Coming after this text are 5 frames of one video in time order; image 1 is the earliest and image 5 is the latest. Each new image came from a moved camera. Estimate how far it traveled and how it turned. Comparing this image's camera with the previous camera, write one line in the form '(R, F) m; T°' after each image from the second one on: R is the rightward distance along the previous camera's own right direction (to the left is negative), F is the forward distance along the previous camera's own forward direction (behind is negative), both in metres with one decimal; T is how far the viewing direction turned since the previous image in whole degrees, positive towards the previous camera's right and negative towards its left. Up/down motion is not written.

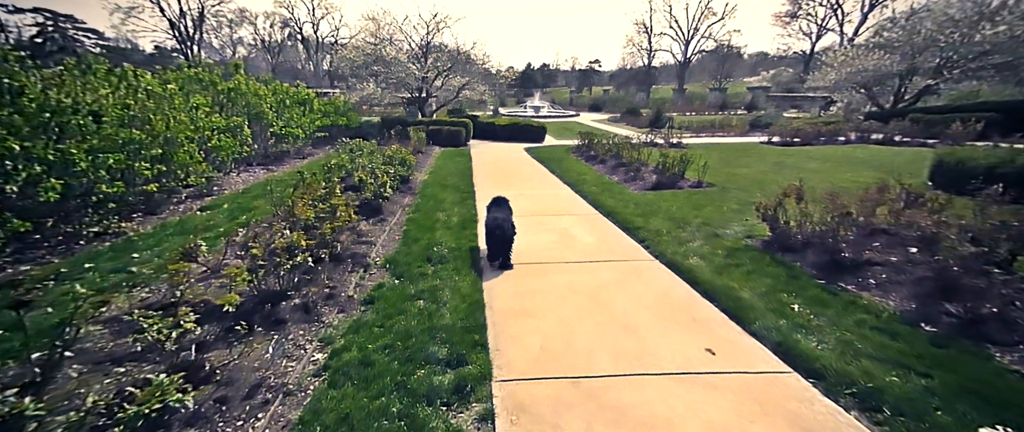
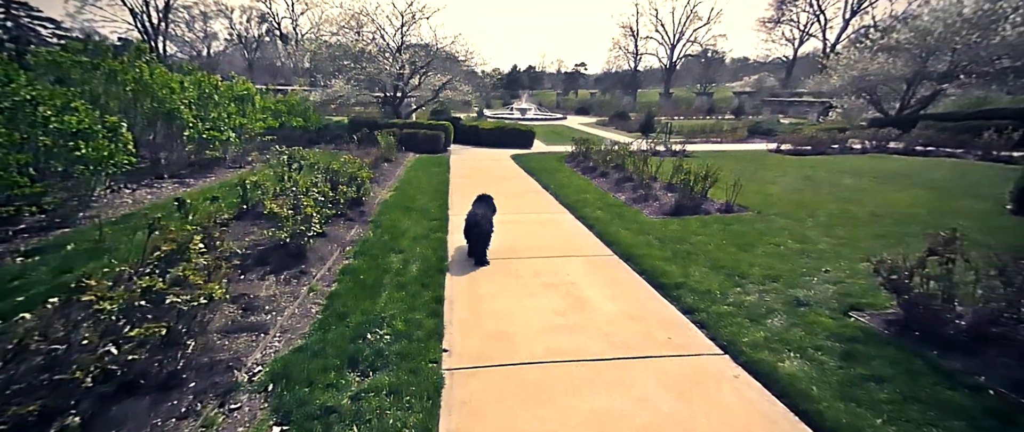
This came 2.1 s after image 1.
(0.0, +2.0) m; +2°
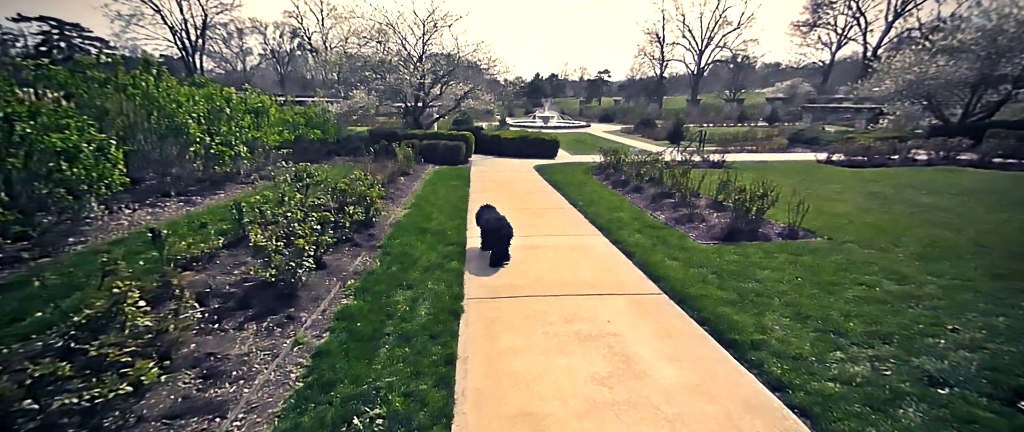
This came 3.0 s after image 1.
(0.0, +0.8) m; -3°
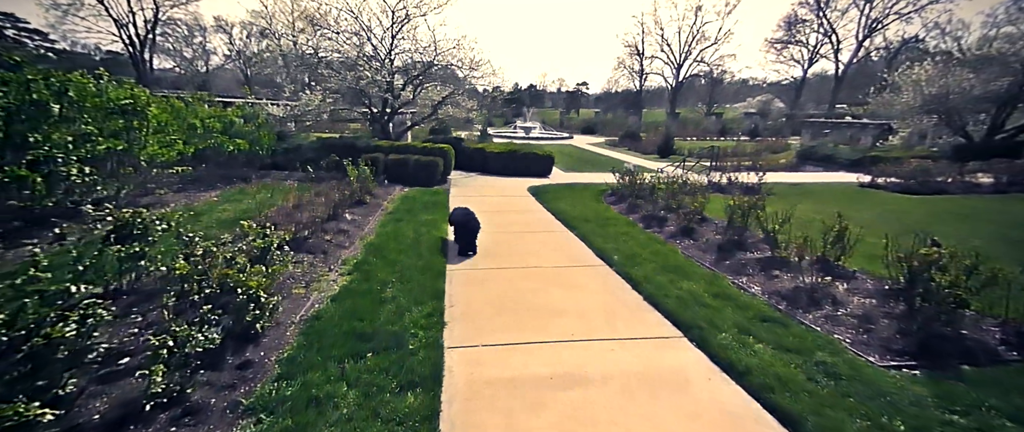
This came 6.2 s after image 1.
(-0.3, +3.1) m; +3°
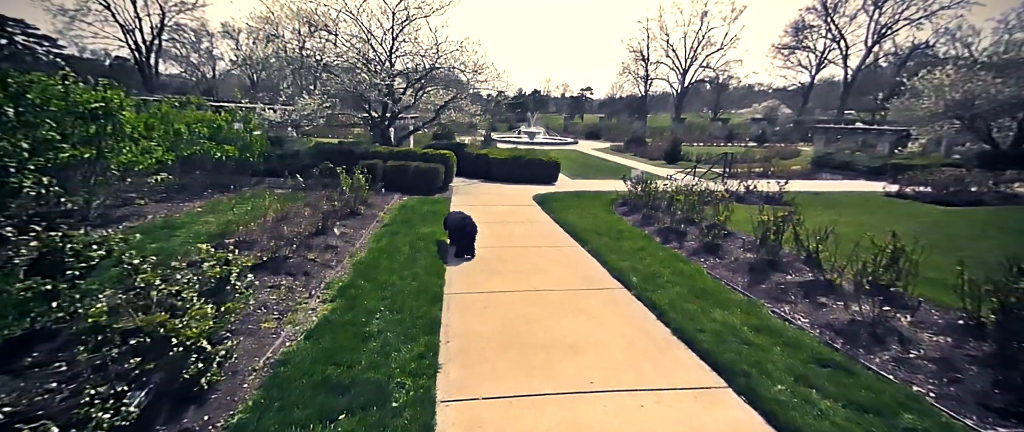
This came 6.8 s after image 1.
(0.0, +0.7) m; -1°
